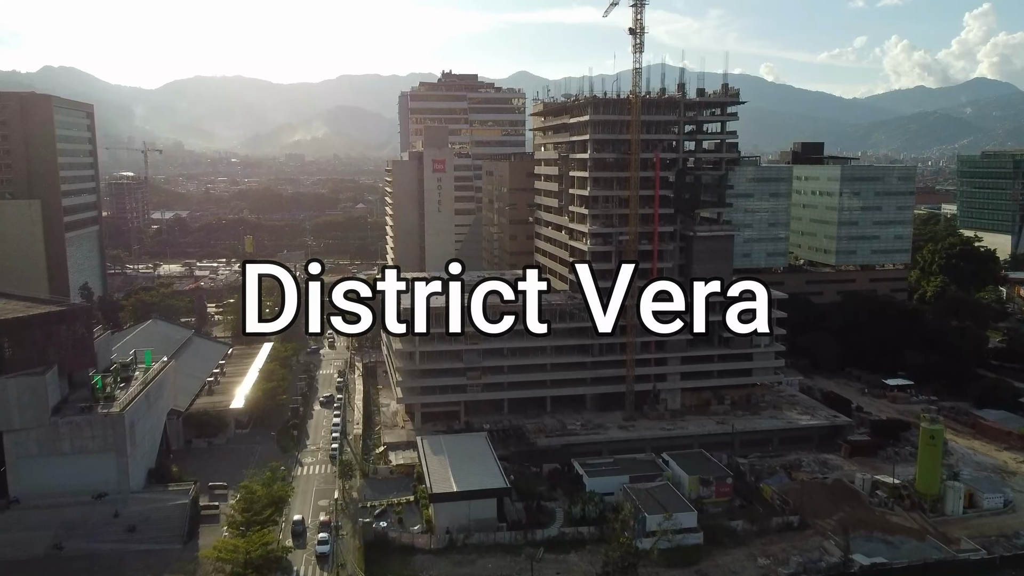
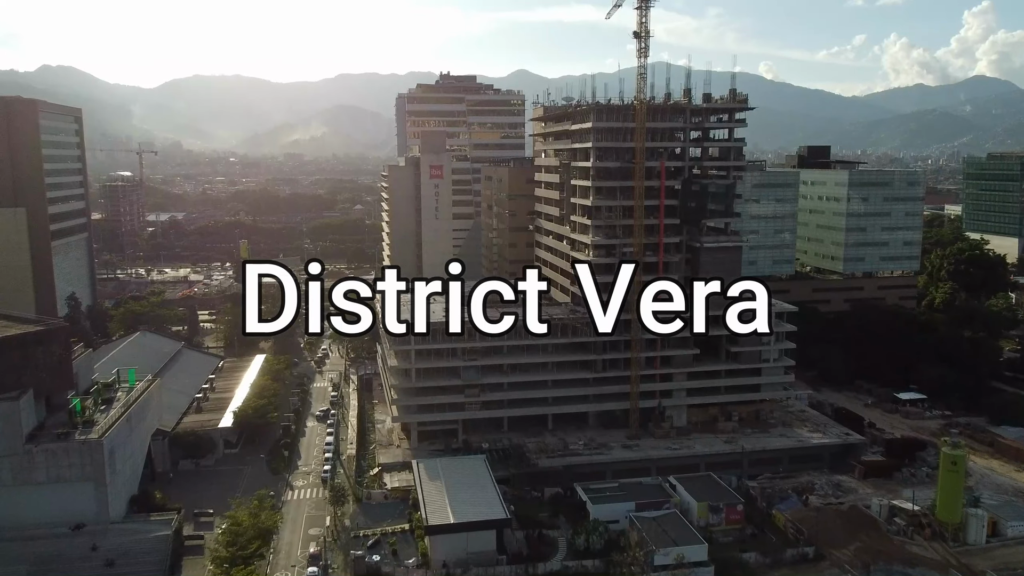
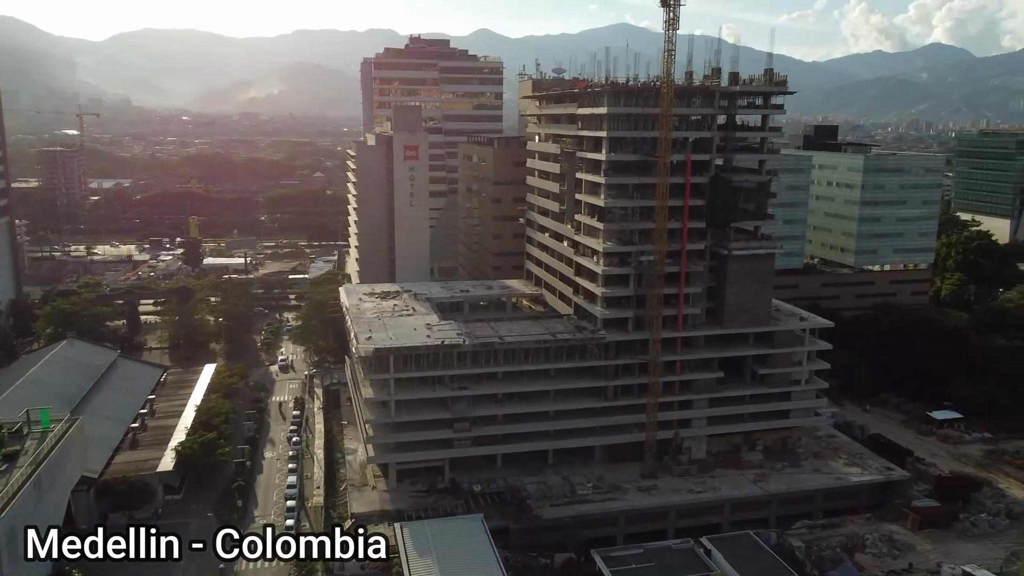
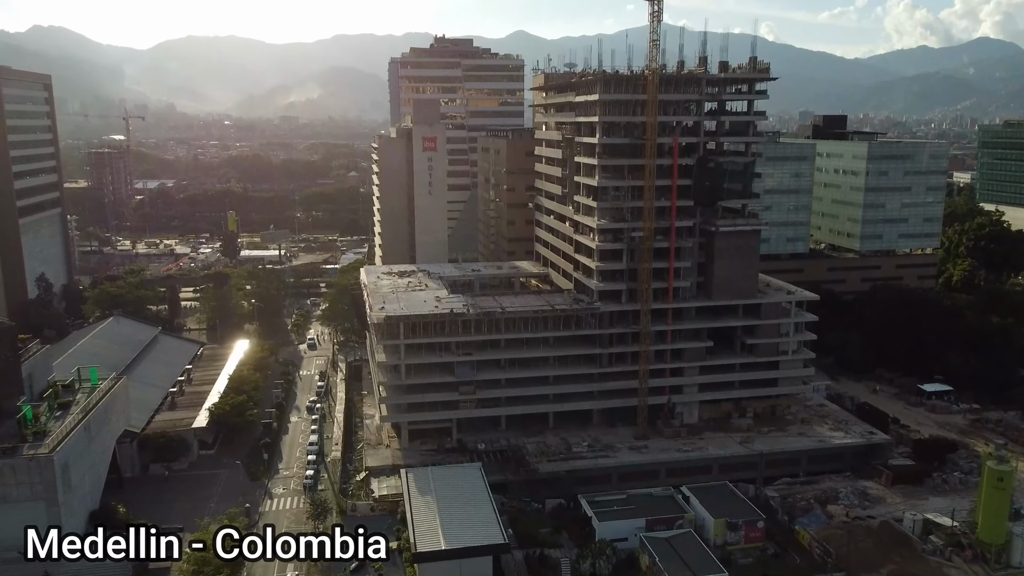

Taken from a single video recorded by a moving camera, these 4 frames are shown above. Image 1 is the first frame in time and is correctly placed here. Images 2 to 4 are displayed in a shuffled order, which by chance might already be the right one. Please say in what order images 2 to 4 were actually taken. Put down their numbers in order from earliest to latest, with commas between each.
2, 4, 3
